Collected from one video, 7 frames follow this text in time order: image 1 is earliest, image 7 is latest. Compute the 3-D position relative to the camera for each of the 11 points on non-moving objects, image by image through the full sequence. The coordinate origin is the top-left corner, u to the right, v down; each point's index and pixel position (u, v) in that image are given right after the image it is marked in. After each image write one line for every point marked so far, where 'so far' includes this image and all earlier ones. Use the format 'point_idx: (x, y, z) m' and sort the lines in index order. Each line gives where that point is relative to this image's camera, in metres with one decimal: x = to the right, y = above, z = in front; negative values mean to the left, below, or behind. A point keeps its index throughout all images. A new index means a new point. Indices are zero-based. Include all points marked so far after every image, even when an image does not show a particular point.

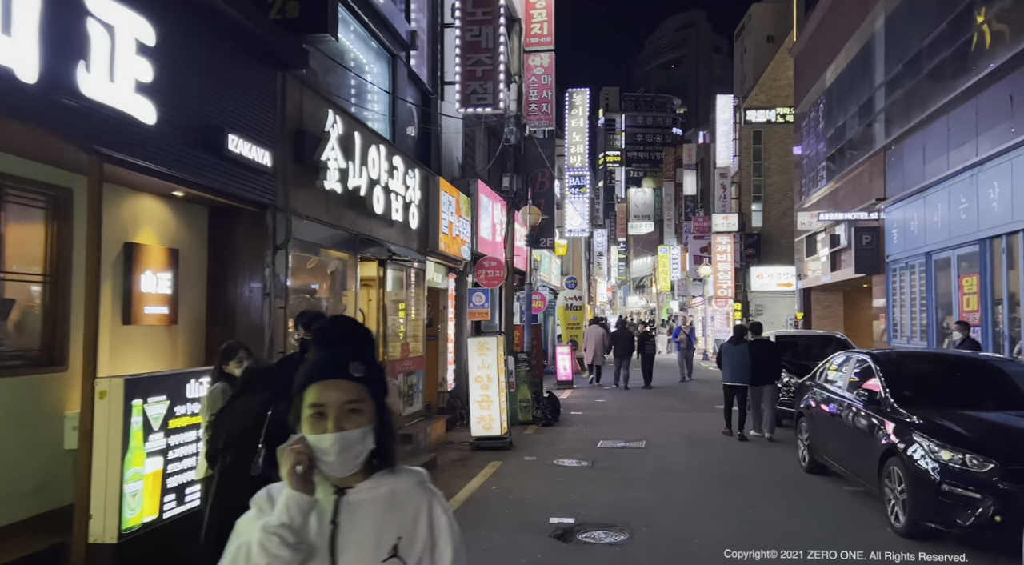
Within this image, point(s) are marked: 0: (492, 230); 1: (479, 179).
0: (-0.4, +1.1, +16.9) m
1: (-0.7, +2.1, +16.4) m
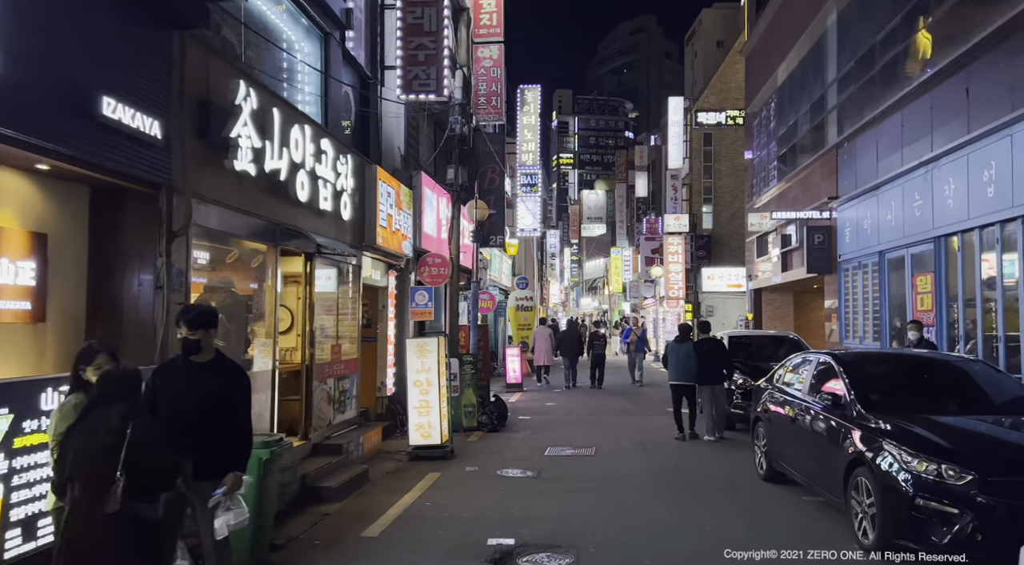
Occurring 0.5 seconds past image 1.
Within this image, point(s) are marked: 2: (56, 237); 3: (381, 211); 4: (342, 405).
0: (-1.5, +1.1, +16.0) m
1: (-1.7, +2.1, +15.6) m
2: (-3.4, +0.3, +6.2) m
3: (-2.0, +1.1, +12.4) m
4: (-2.3, -1.6, +11.2) m
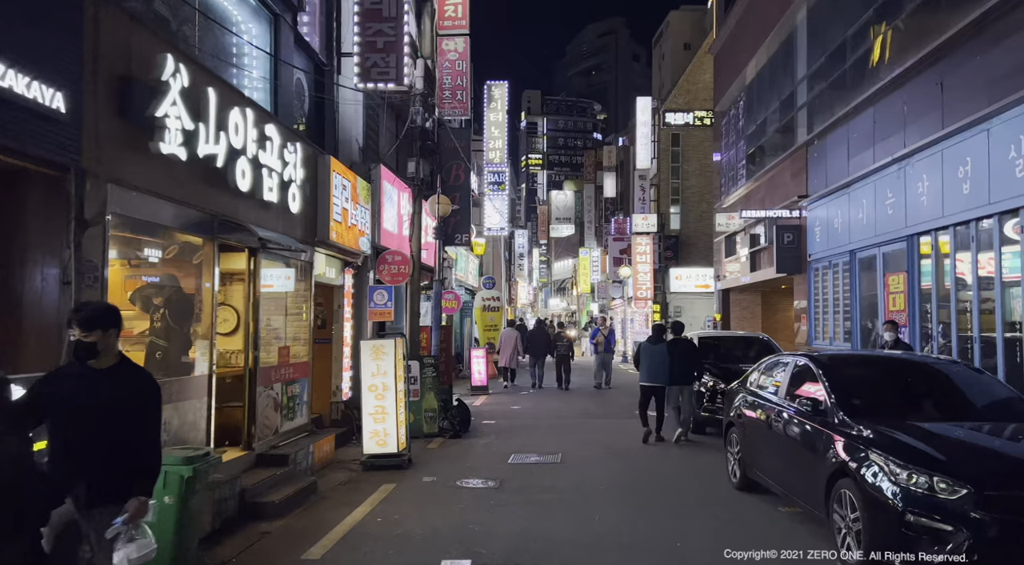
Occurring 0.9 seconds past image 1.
0: (-2.1, +1.1, +15.4) m
1: (-2.3, +2.1, +14.9) m
2: (-3.7, +0.4, +5.5) m
3: (-2.5, +1.1, +11.7) m
4: (-2.8, -1.6, +10.4) m
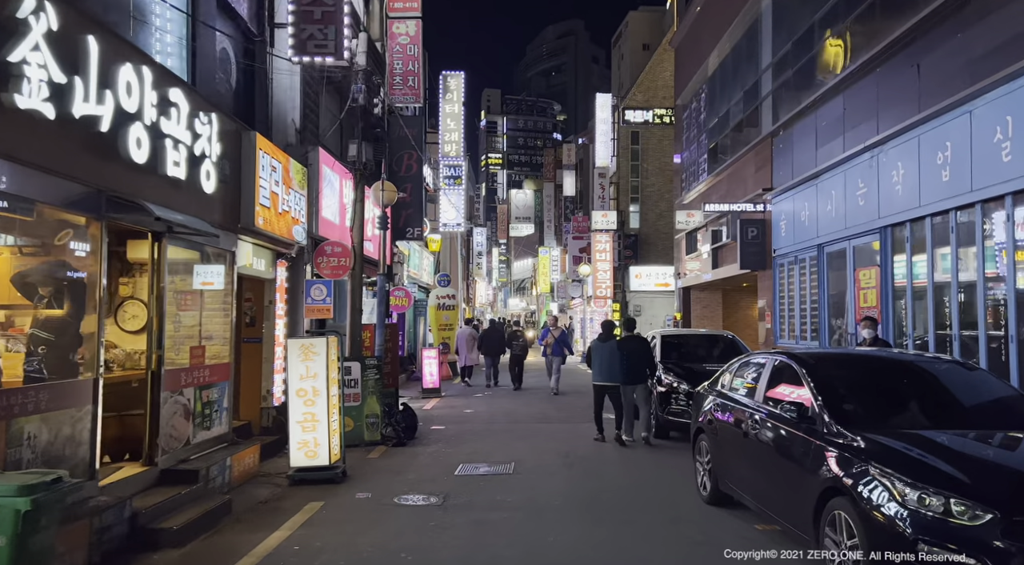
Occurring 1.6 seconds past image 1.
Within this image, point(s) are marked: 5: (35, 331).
0: (-3.0, +1.2, +14.2) m
1: (-3.1, +2.2, +13.7) m
2: (-4.0, +0.5, +4.2) m
3: (-3.2, +1.2, +10.5) m
4: (-3.4, -1.5, +9.2) m
5: (-3.7, -0.4, +6.3) m
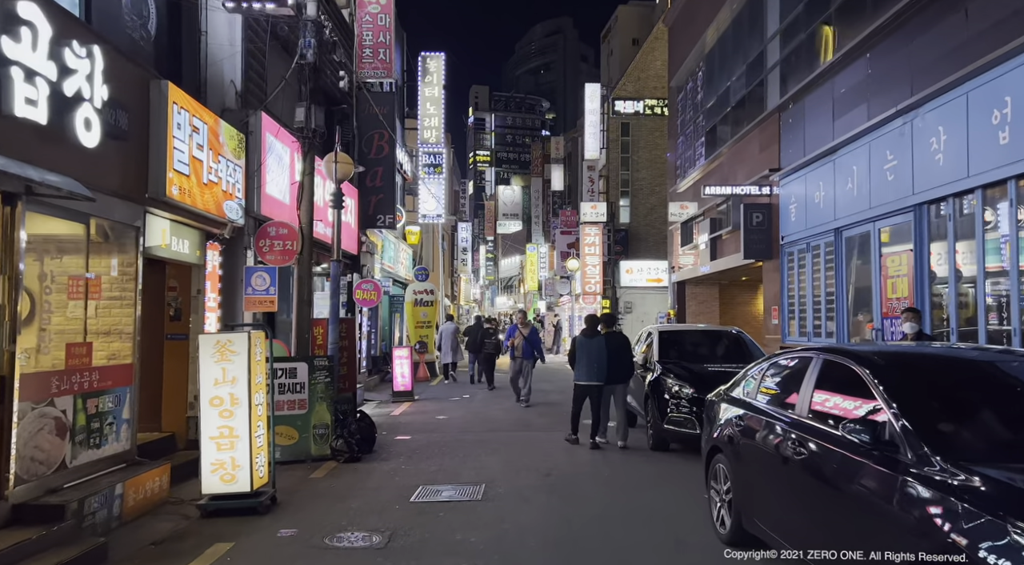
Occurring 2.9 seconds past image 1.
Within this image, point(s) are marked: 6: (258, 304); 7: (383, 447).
0: (-3.3, +1.4, +12.3) m
1: (-3.5, +2.4, +11.8) m
2: (-4.3, +0.6, +2.3) m
3: (-3.5, +1.4, +8.6) m
4: (-3.6, -1.3, +7.3) m
5: (-3.9, -0.2, +4.4) m
6: (-3.3, -0.3, +10.8) m
7: (-1.7, -2.2, +11.4) m
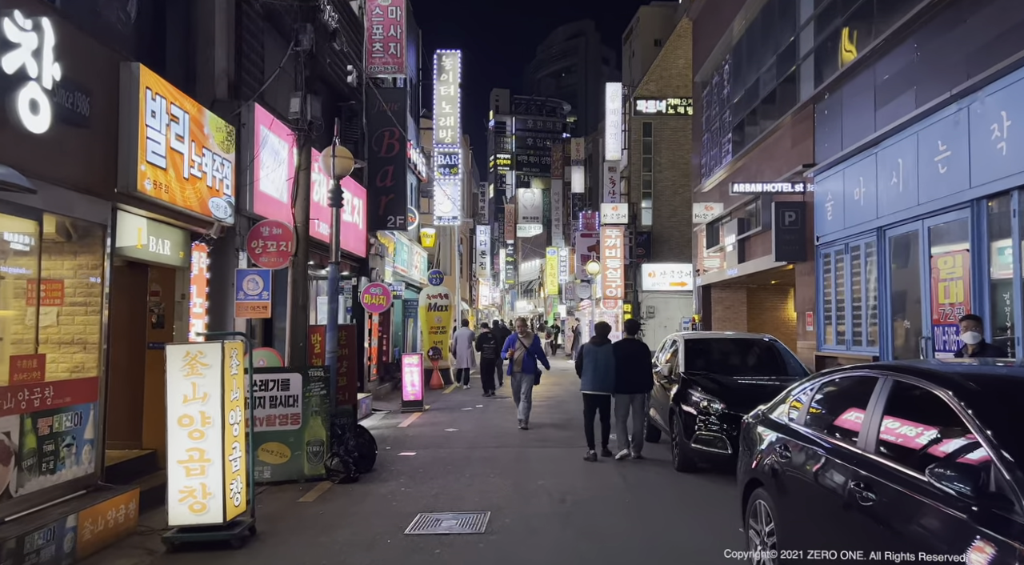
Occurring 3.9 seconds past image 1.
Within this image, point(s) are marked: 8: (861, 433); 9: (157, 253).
0: (-3.1, +1.3, +11.5) m
1: (-3.3, +2.3, +11.0) m
2: (-4.3, +0.6, +1.5) m
3: (-3.4, +1.3, +7.8) m
4: (-3.6, -1.4, +6.5) m
5: (-3.9, -0.2, +3.6) m
6: (-3.1, -0.3, +10.0) m
7: (-1.6, -2.3, +10.5) m
8: (+2.0, -0.9, +4.9) m
9: (-3.7, +0.3, +8.6) m
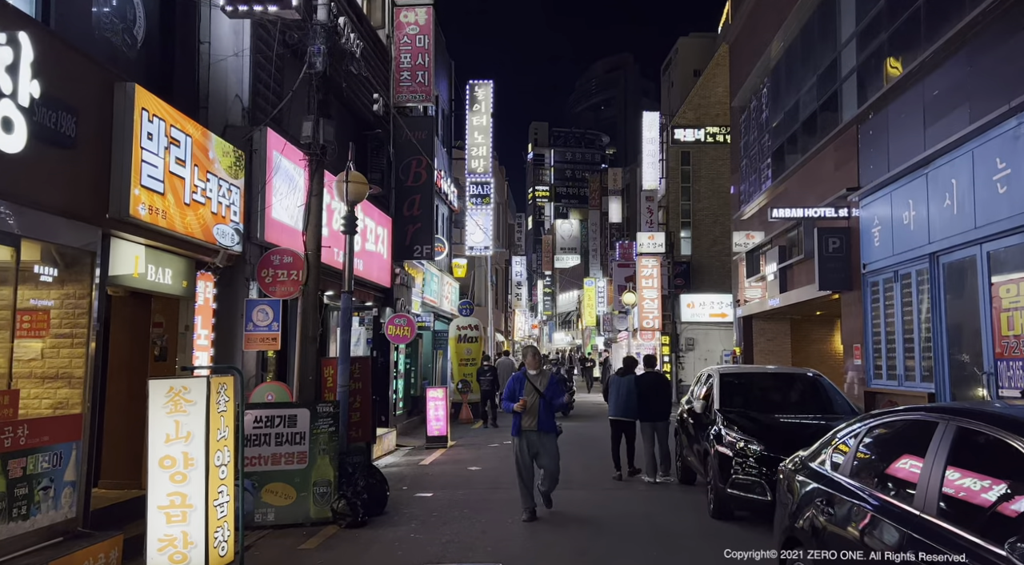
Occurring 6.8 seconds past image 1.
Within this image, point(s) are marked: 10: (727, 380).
0: (-2.8, +0.9, +11.0) m
1: (-3.0, +1.9, +10.6) m
2: (-4.5, +0.6, +1.2) m
3: (-3.2, +1.0, +7.4) m
4: (-3.5, -1.6, +6.0) m
5: (-4.0, -0.3, +3.2) m
6: (-2.9, -0.7, +9.5) m
7: (-1.3, -2.7, +9.9) m
8: (+2.0, -1.0, +4.2) m
9: (-3.5, 0.0, +8.2) m
10: (+2.8, -1.2, +10.7) m
